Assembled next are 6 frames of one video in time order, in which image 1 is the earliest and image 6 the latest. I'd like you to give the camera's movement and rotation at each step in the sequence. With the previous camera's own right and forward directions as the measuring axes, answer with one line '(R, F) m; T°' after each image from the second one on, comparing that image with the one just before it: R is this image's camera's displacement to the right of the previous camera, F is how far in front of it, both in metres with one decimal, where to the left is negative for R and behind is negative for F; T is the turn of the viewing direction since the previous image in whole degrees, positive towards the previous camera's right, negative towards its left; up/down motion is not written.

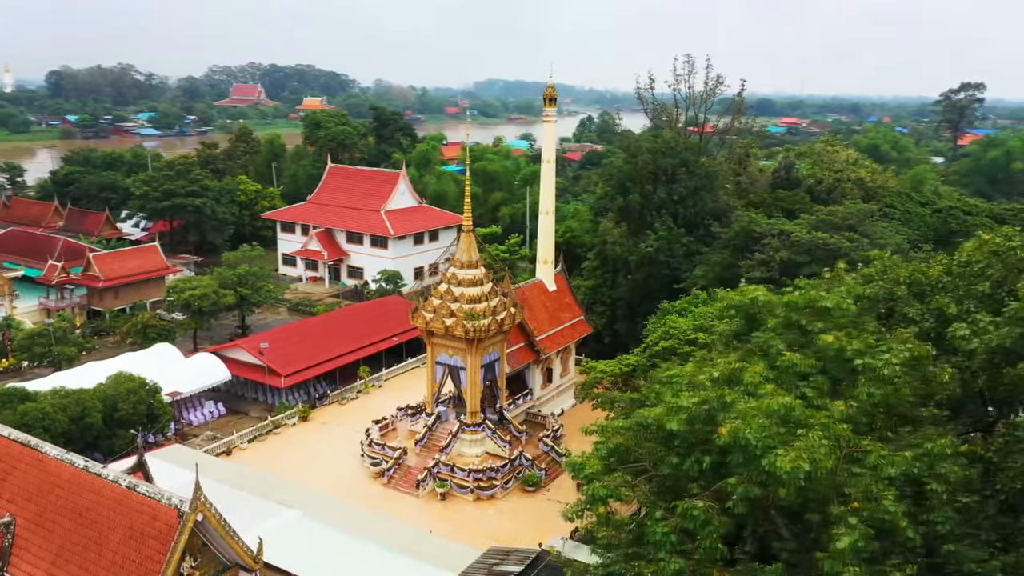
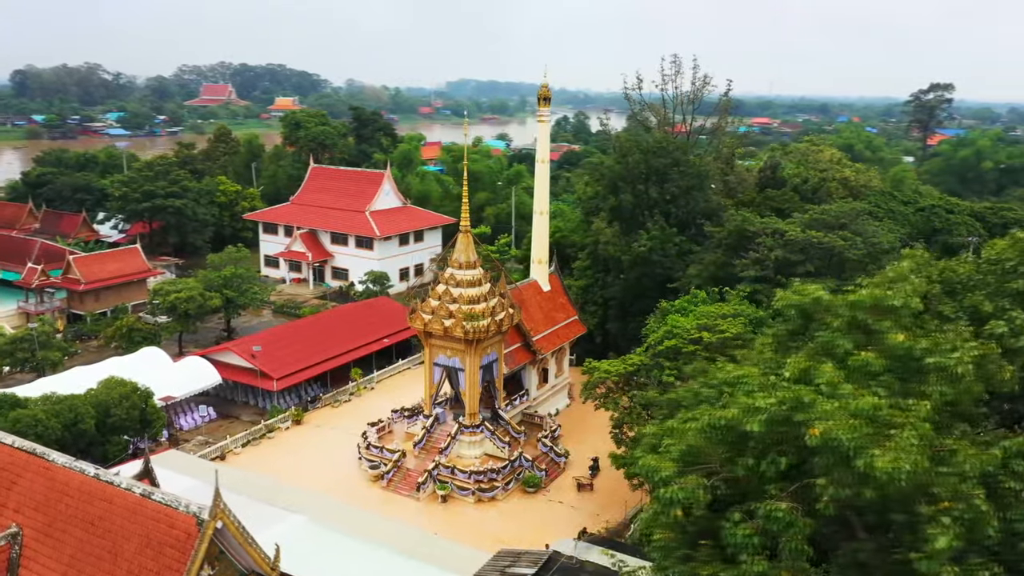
(-0.5, +0.1) m; +2°
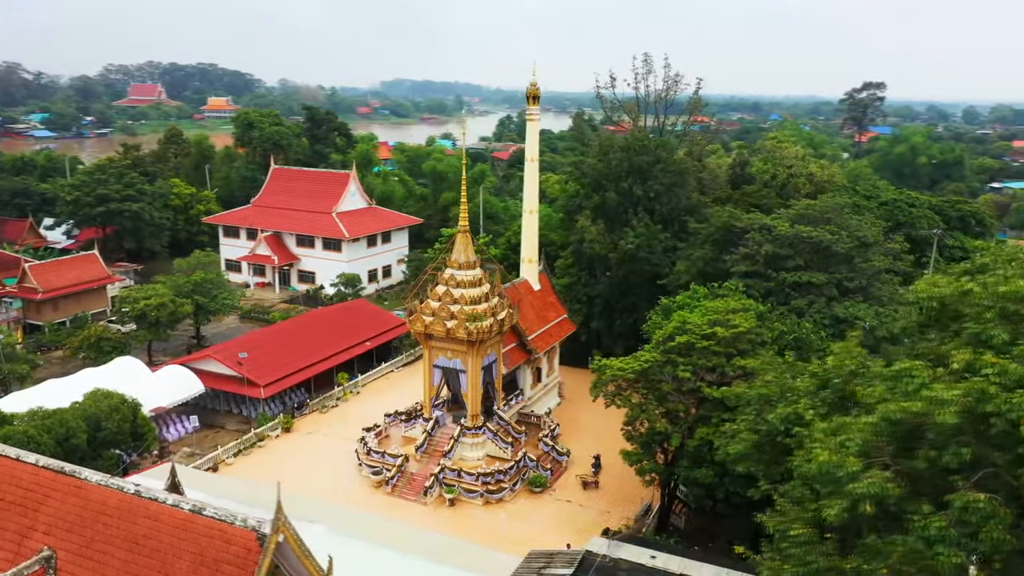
(-1.3, +0.2) m; +4°
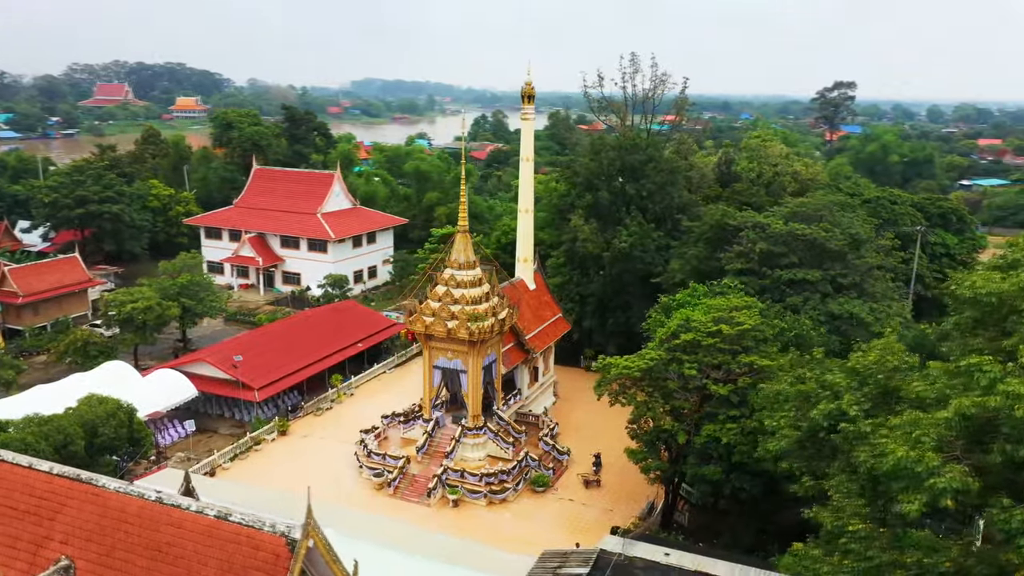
(-0.6, 0.0) m; +2°
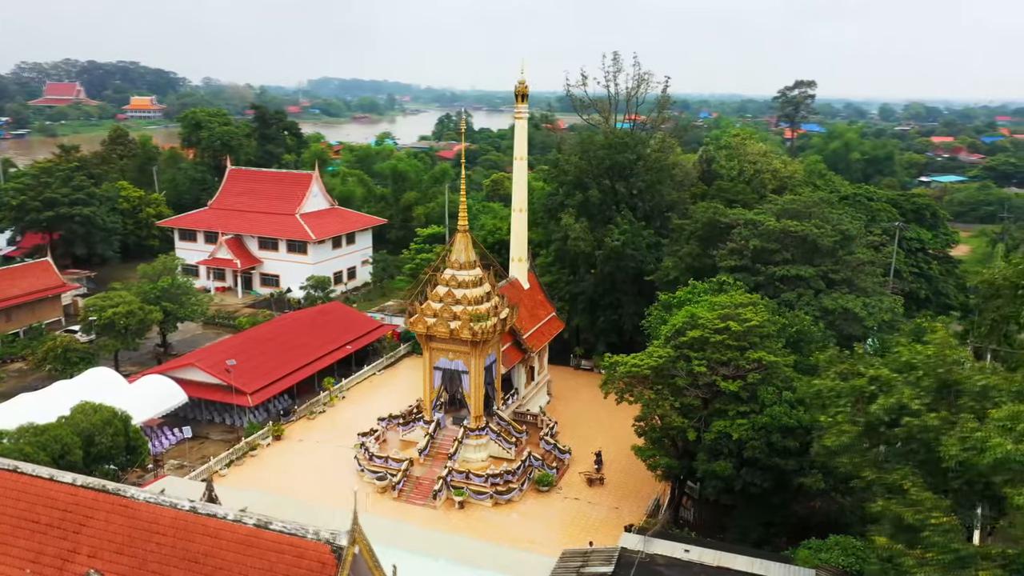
(-0.8, +0.1) m; +2°
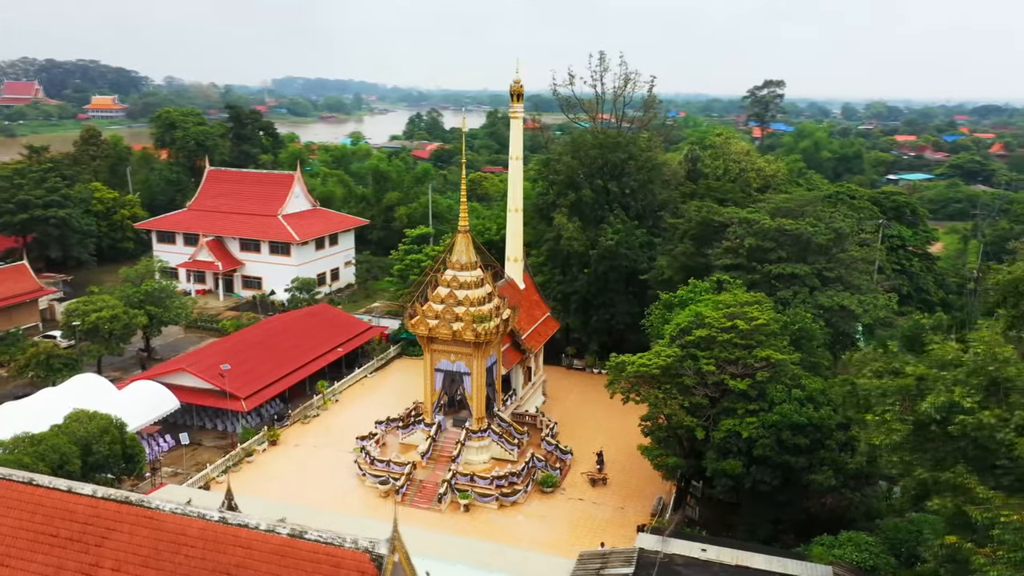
(-0.7, +0.1) m; +2°
